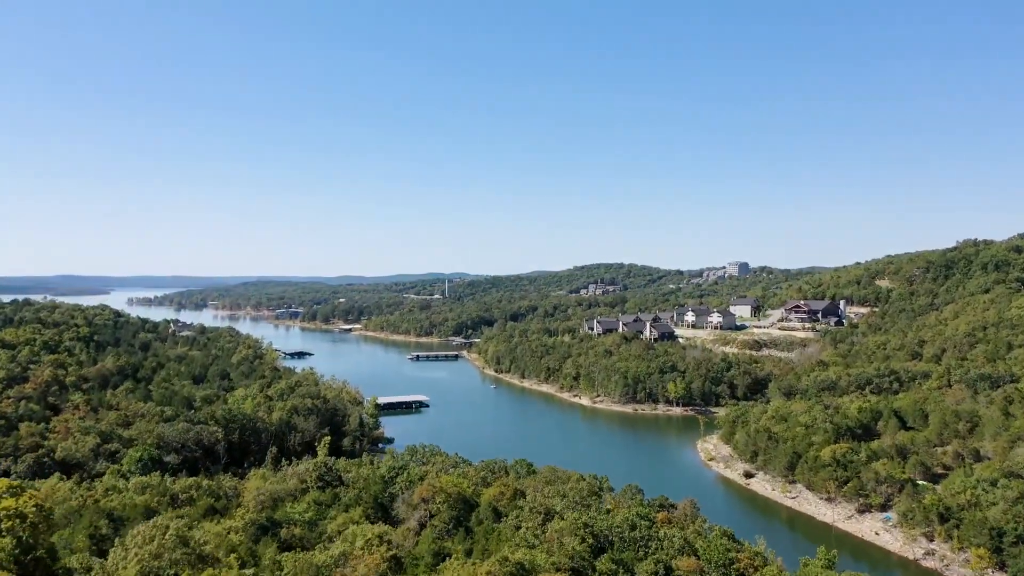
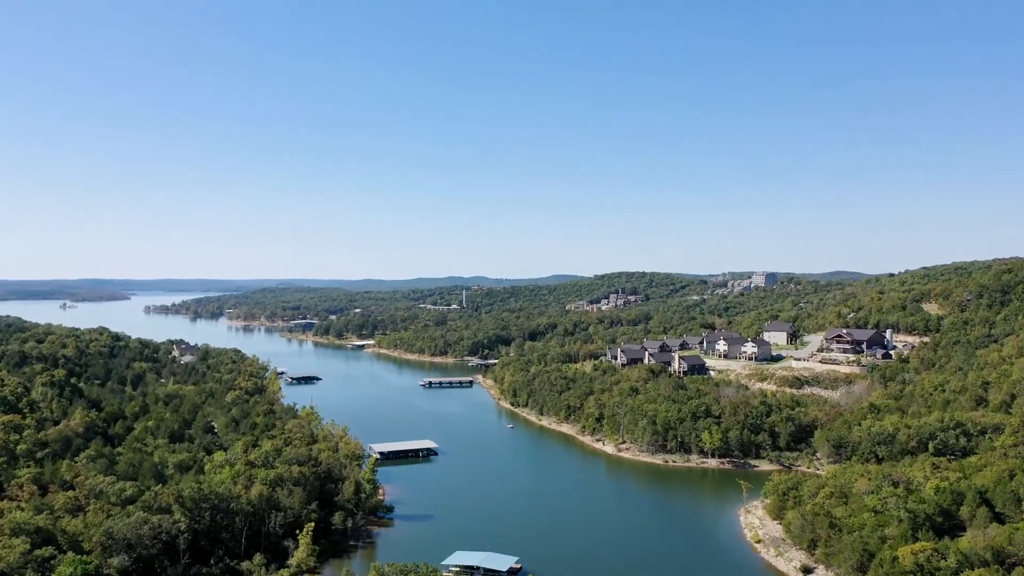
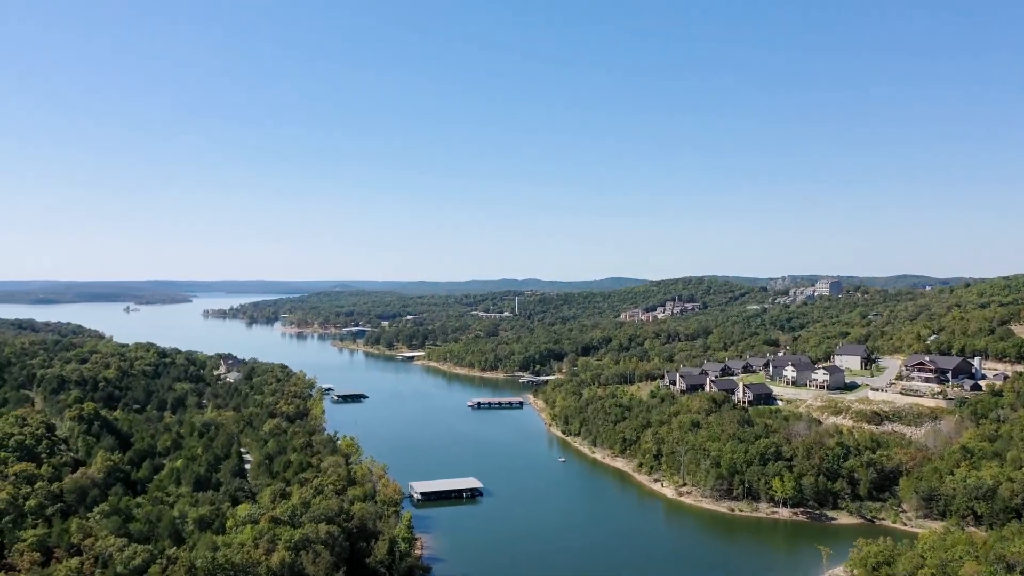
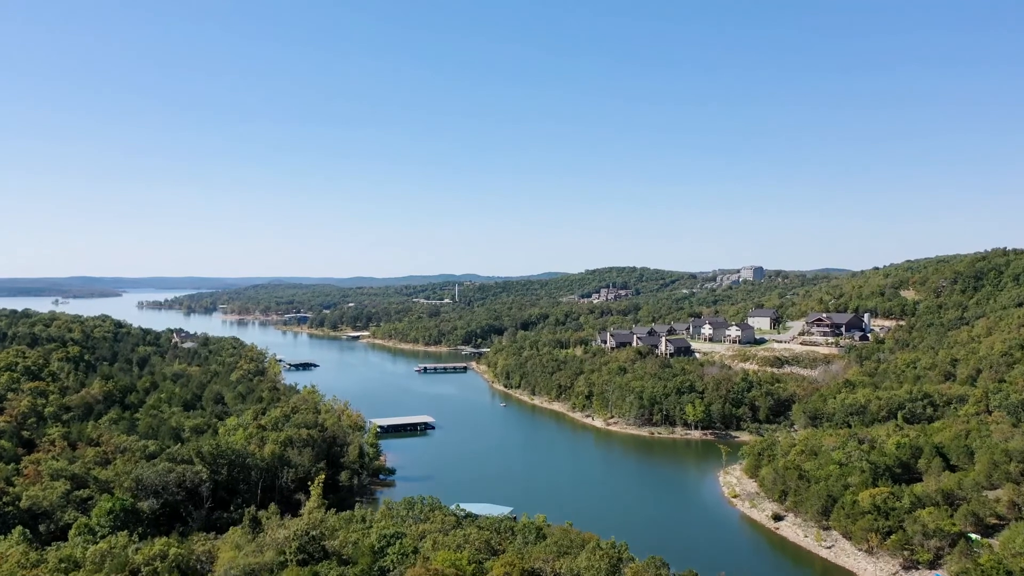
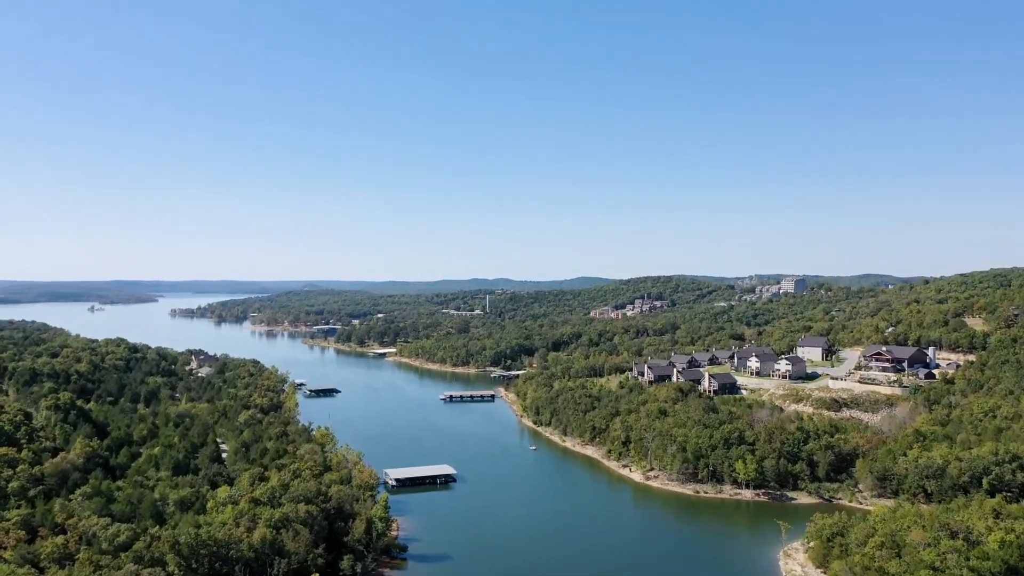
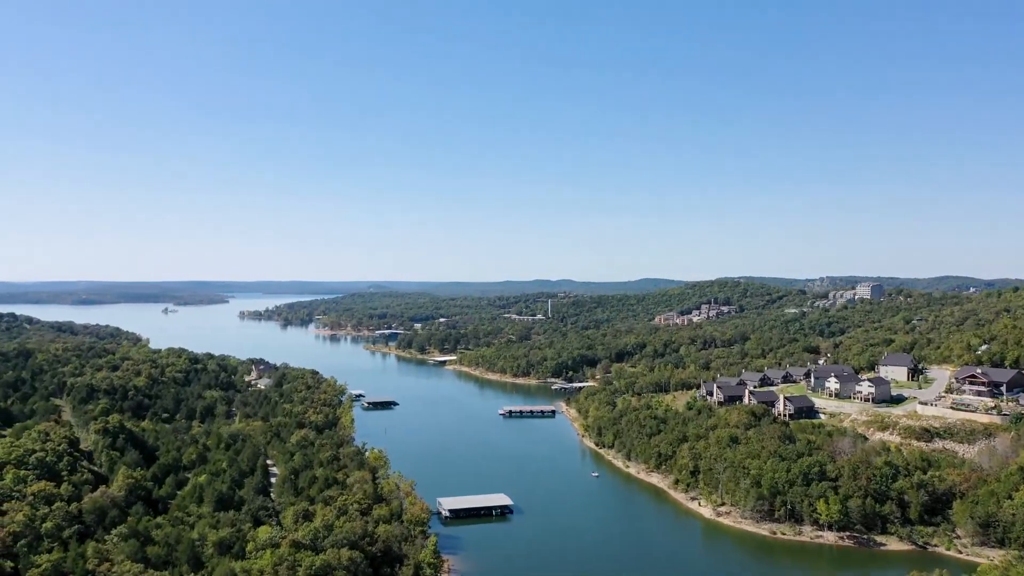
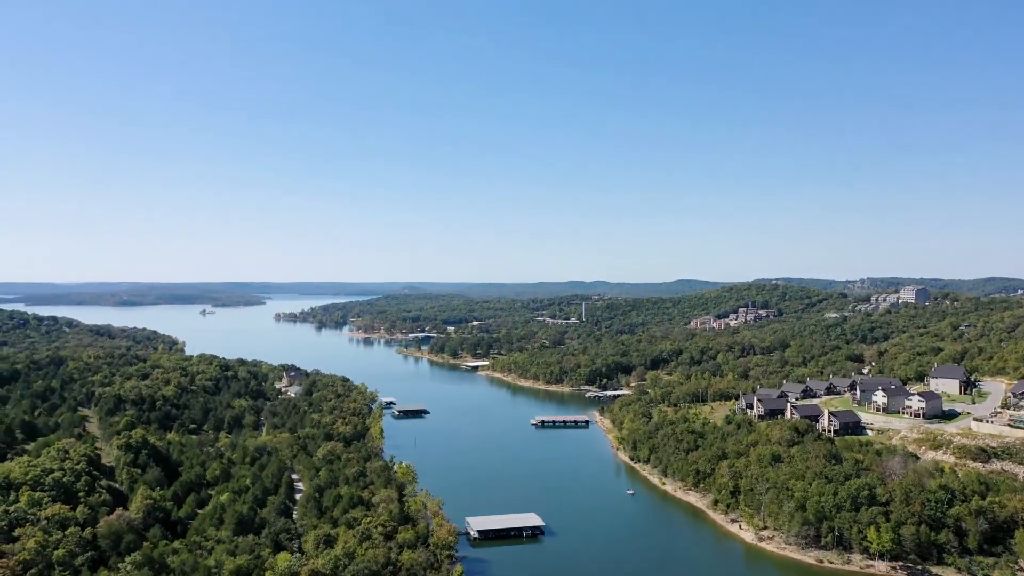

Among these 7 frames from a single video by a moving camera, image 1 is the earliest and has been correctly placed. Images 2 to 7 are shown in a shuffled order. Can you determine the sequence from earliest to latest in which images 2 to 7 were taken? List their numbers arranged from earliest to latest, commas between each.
4, 2, 5, 3, 6, 7
